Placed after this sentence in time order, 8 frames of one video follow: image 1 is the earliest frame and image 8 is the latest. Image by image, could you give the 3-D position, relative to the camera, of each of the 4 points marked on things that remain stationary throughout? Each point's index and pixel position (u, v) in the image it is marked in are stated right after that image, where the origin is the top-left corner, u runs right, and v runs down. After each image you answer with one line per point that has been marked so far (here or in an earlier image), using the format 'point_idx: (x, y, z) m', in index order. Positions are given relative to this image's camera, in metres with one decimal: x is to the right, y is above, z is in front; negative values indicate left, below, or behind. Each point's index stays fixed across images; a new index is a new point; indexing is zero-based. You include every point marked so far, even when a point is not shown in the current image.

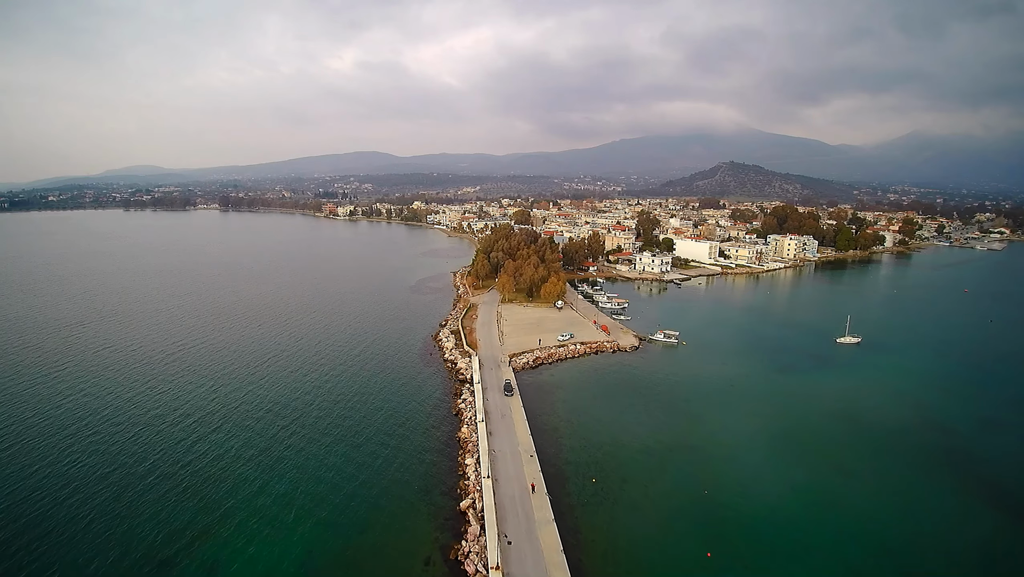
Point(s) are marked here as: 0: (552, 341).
0: (+1.5, -2.0, +18.0) m
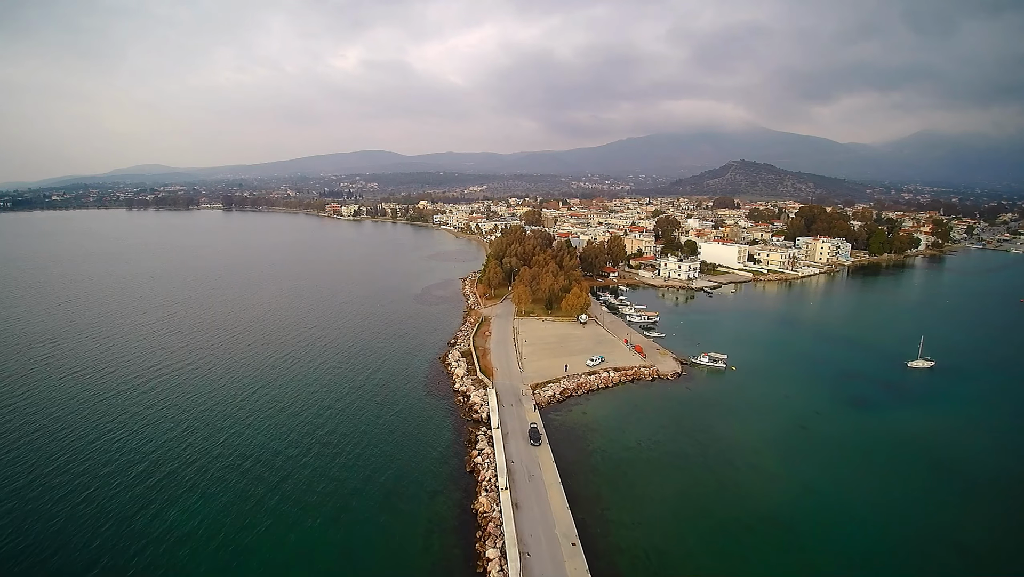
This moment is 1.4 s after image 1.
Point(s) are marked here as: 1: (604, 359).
0: (+2.2, -2.6, +15.4) m
1: (+3.1, -2.4, +15.9) m
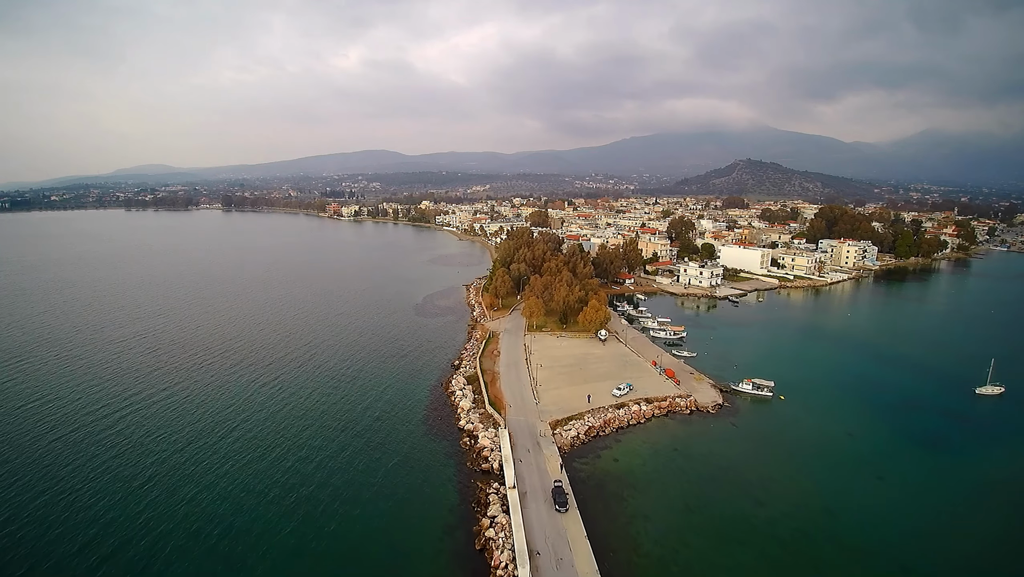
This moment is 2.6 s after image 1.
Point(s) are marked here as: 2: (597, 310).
0: (+2.6, -3.1, +13.2) m
1: (+3.5, -2.9, +13.8) m
2: (+3.2, -0.8, +18.1) m
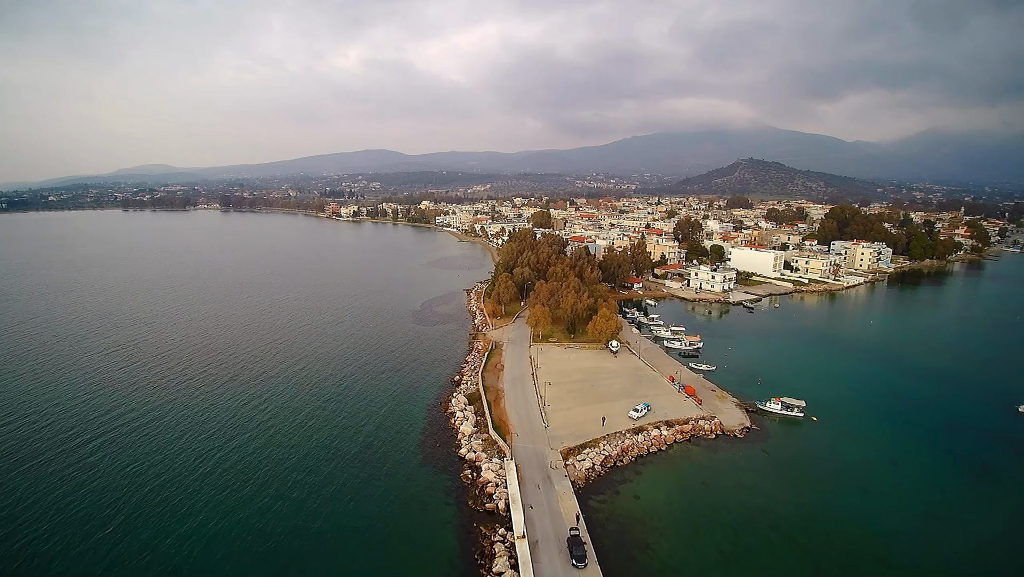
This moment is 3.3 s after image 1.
0: (+2.7, -3.3, +12.0) m
1: (+3.6, -3.1, +12.6) m
2: (+3.4, -1.1, +16.9) m
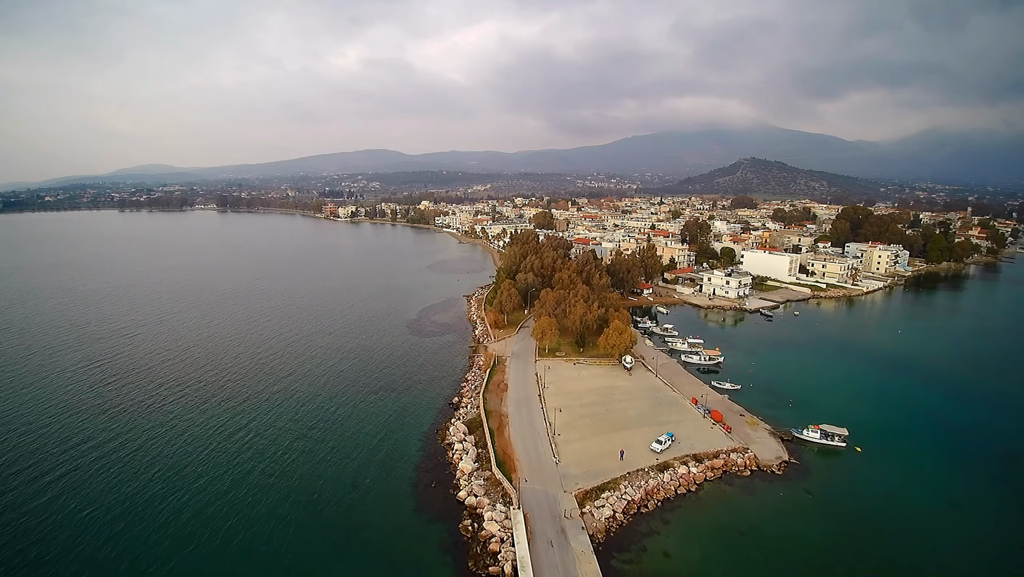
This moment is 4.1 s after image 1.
0: (+2.9, -3.7, +10.5) m
1: (+3.8, -3.5, +11.1) m
2: (+3.5, -1.4, +15.4) m
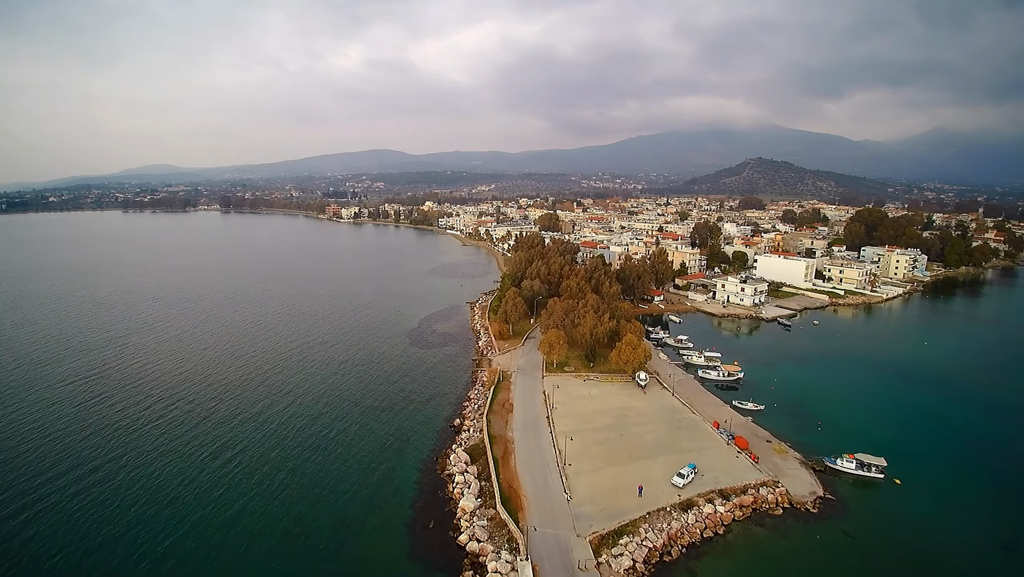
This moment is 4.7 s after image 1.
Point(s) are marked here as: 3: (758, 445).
0: (+3.0, -4.0, +9.6) m
1: (+3.9, -3.8, +10.1) m
2: (+3.7, -1.8, +14.4) m
3: (+5.8, -3.7, +11.3) m
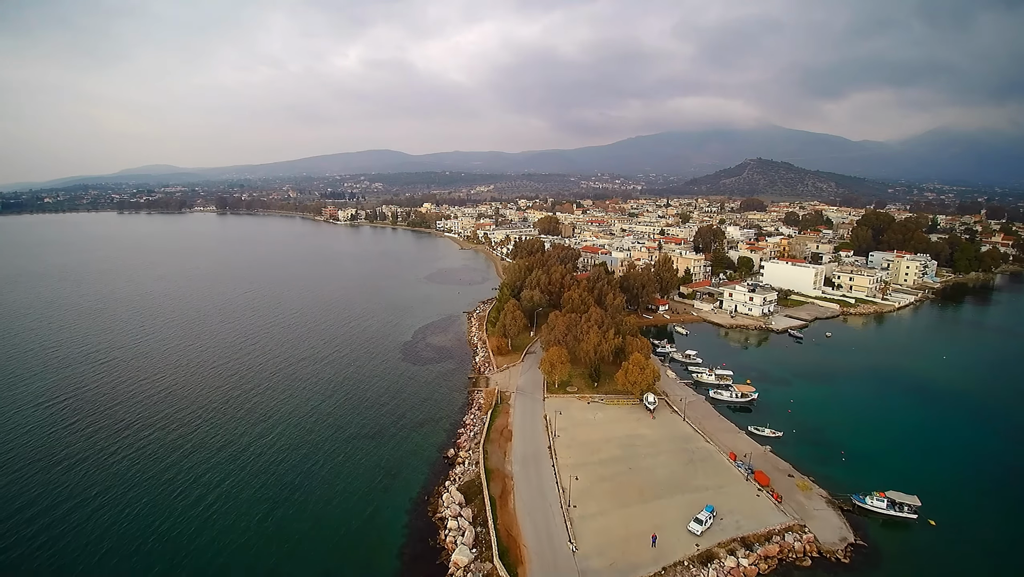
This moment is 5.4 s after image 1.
0: (+3.0, -4.5, +8.6) m
1: (+3.9, -4.3, +9.1) m
2: (+3.7, -2.2, +13.5) m
3: (+5.8, -4.2, +10.4) m
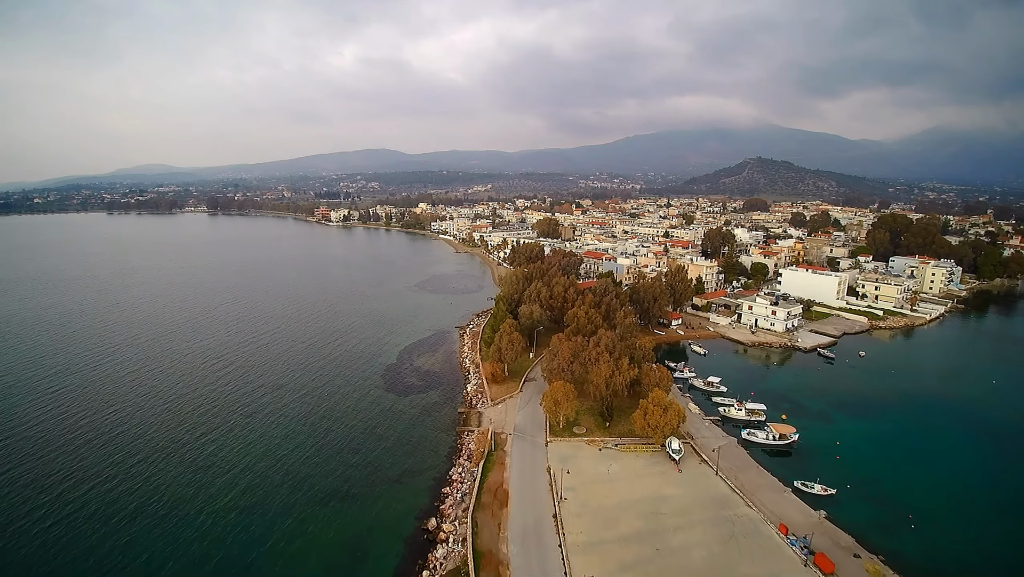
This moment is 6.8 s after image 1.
0: (+2.9, -5.1, +6.4) m
1: (+3.8, -4.9, +7.0) m
2: (+3.6, -2.8, +11.3) m
3: (+5.7, -4.8, +8.2) m
